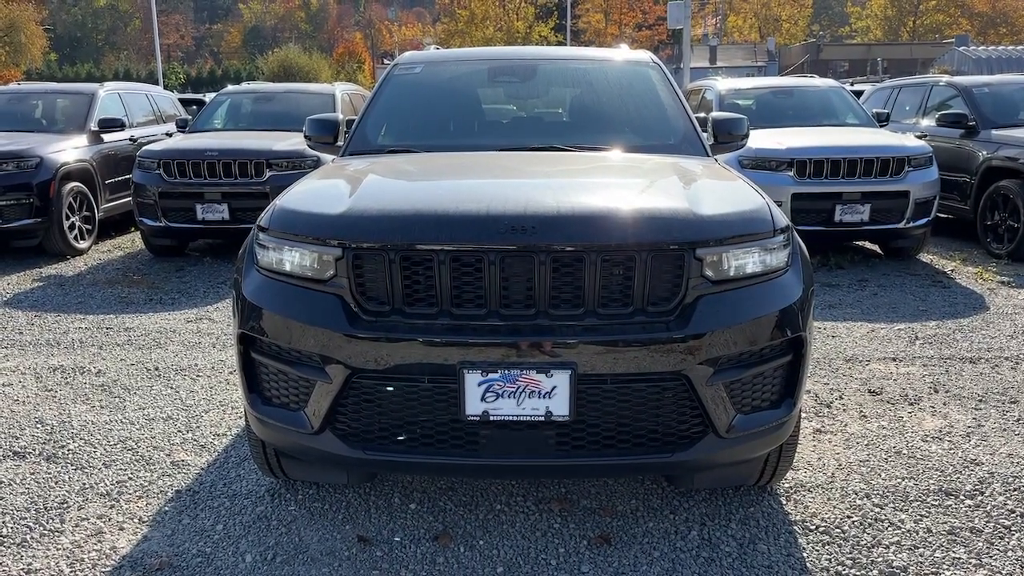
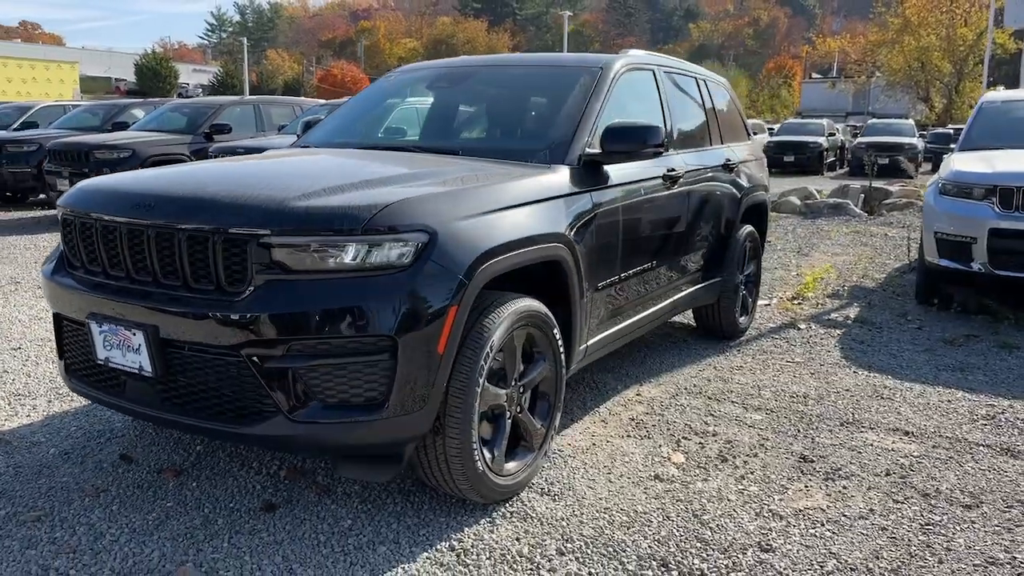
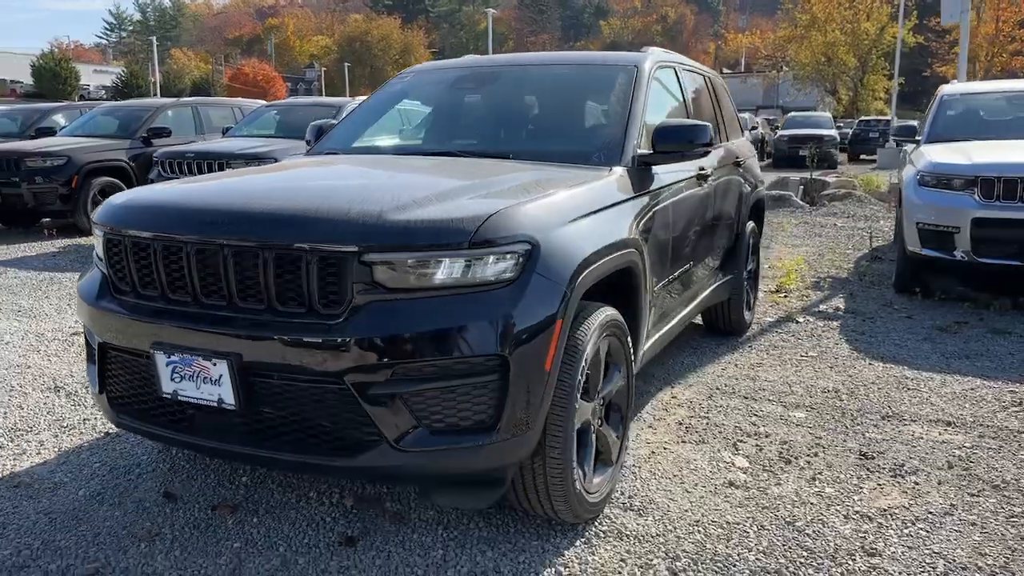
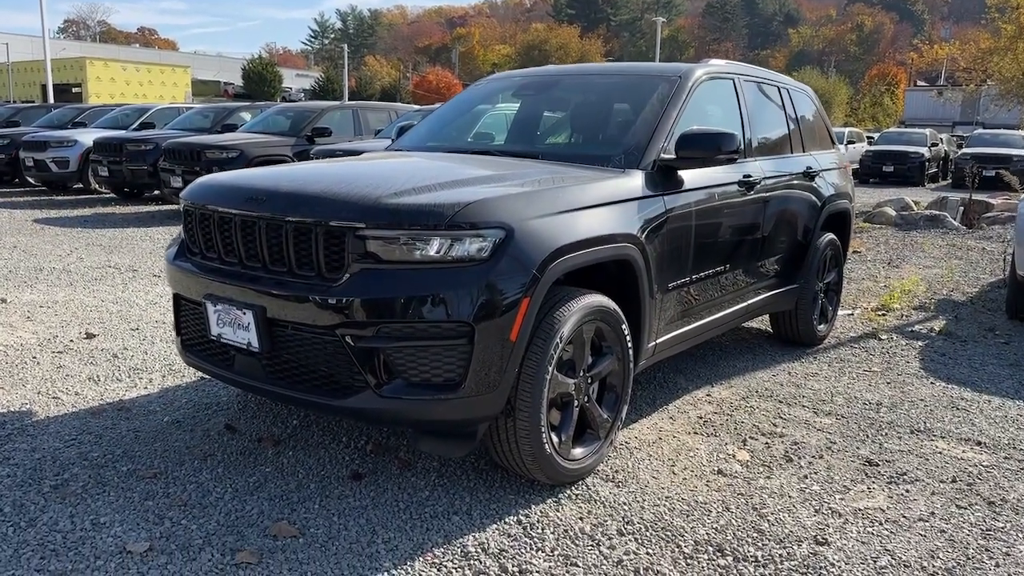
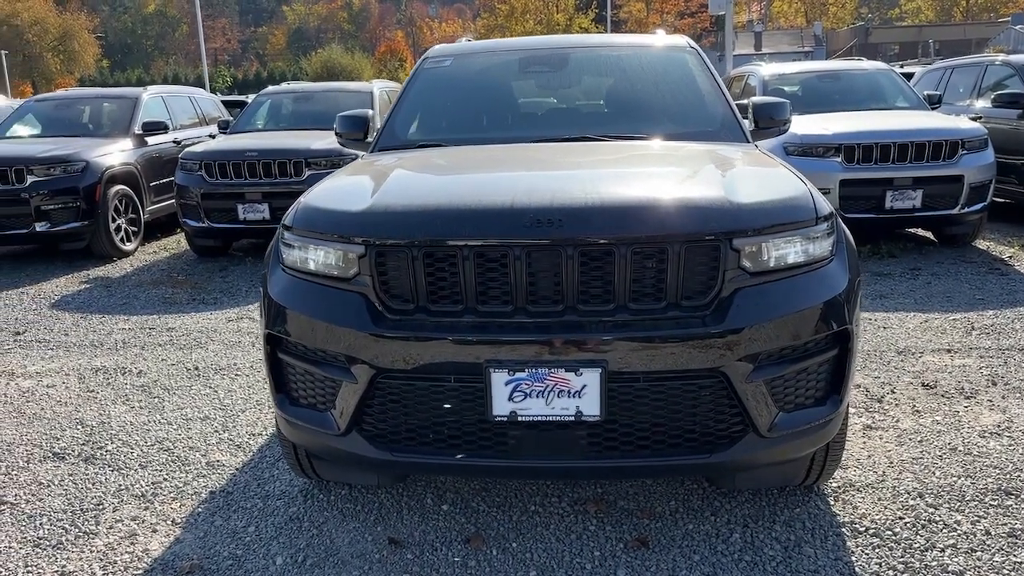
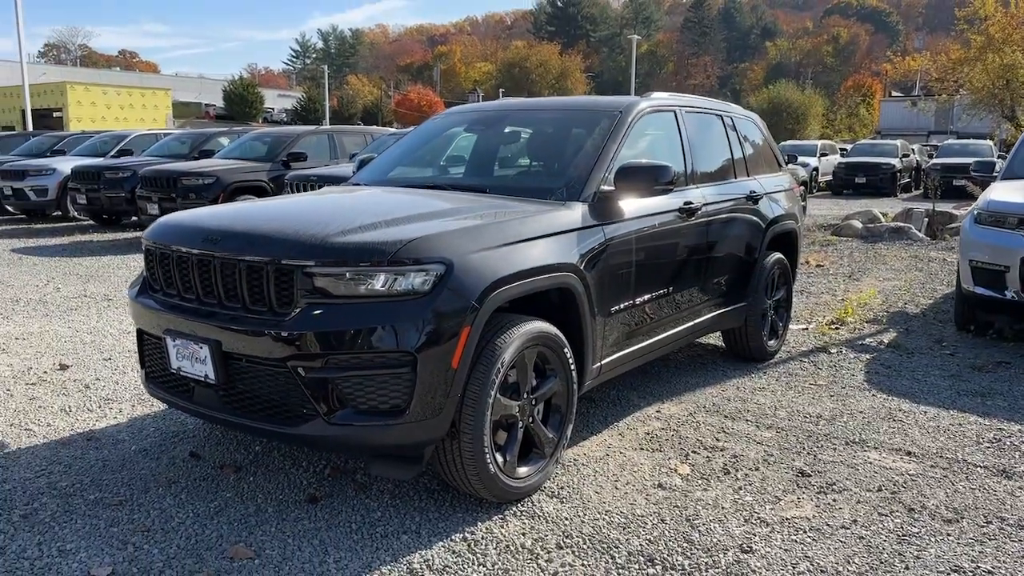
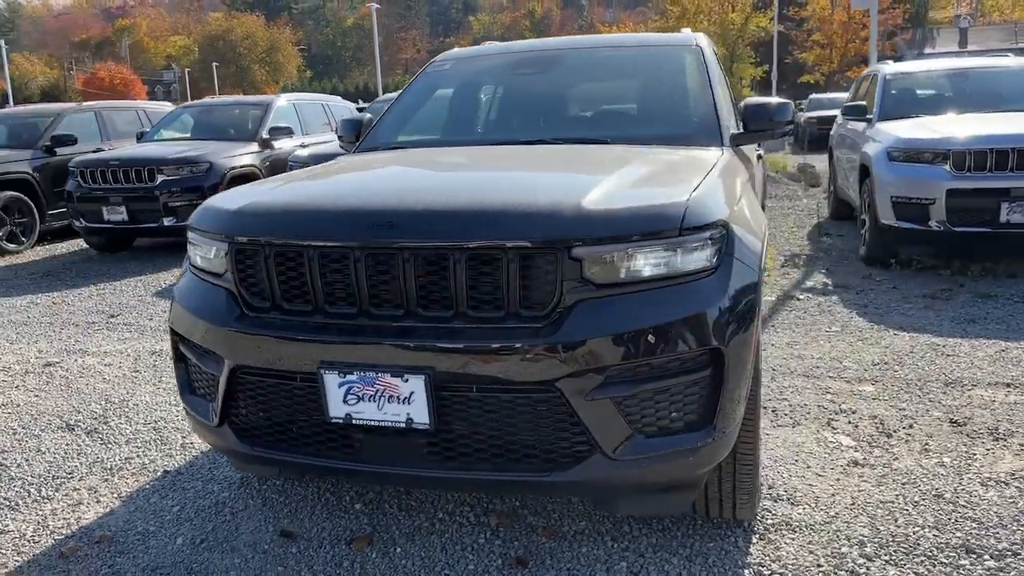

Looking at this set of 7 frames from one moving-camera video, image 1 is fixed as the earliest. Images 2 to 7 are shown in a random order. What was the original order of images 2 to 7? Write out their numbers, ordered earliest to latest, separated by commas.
5, 7, 3, 2, 6, 4
